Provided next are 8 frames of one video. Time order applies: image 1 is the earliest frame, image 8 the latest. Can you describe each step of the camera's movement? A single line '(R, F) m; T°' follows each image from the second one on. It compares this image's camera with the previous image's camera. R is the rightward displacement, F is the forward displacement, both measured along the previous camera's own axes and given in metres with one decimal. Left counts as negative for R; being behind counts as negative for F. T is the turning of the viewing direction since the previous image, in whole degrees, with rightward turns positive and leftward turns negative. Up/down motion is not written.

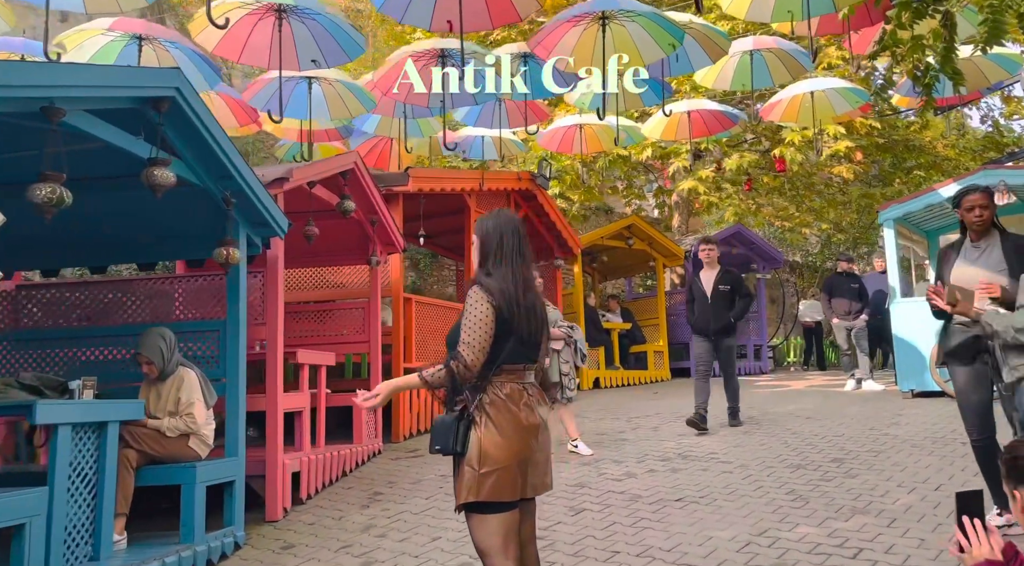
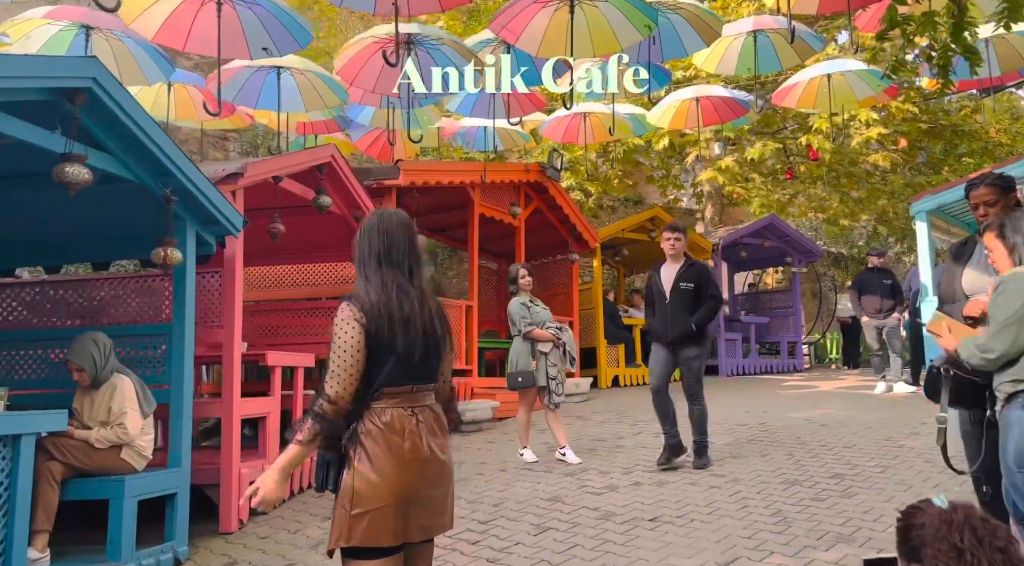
(+0.6, +0.4) m; -4°
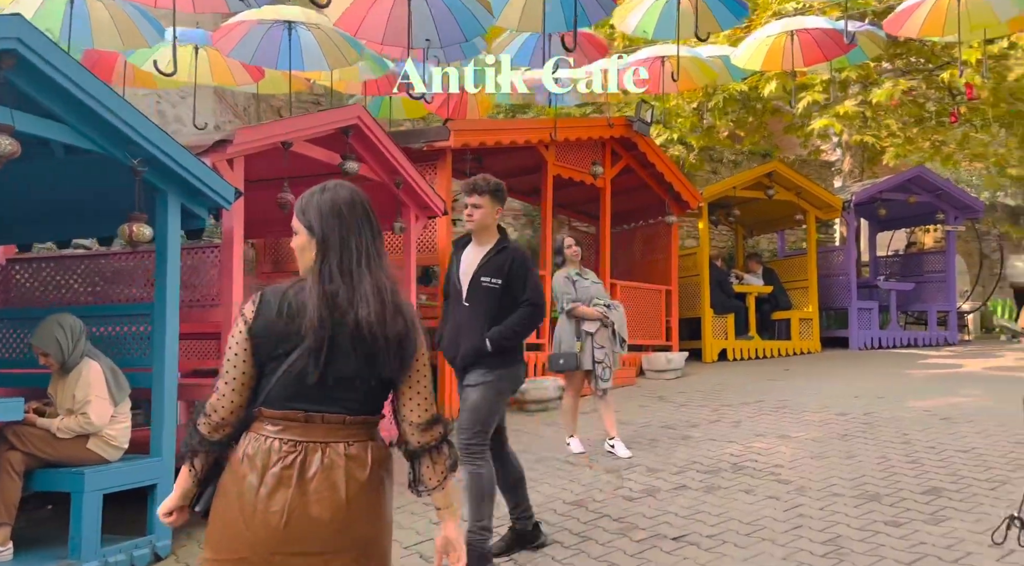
(+0.9, +0.8) m; -11°
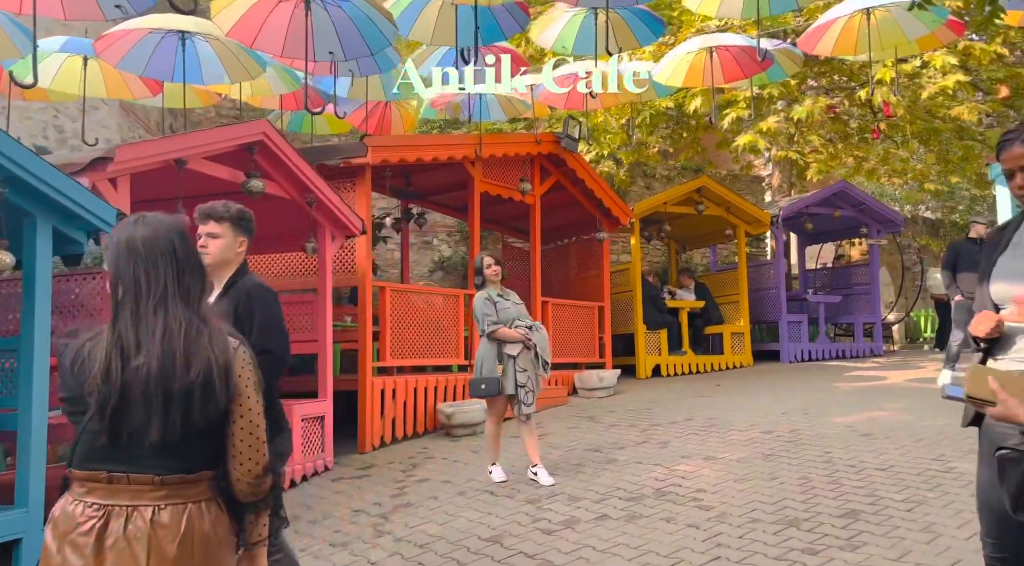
(+0.2, +0.2) m; +4°
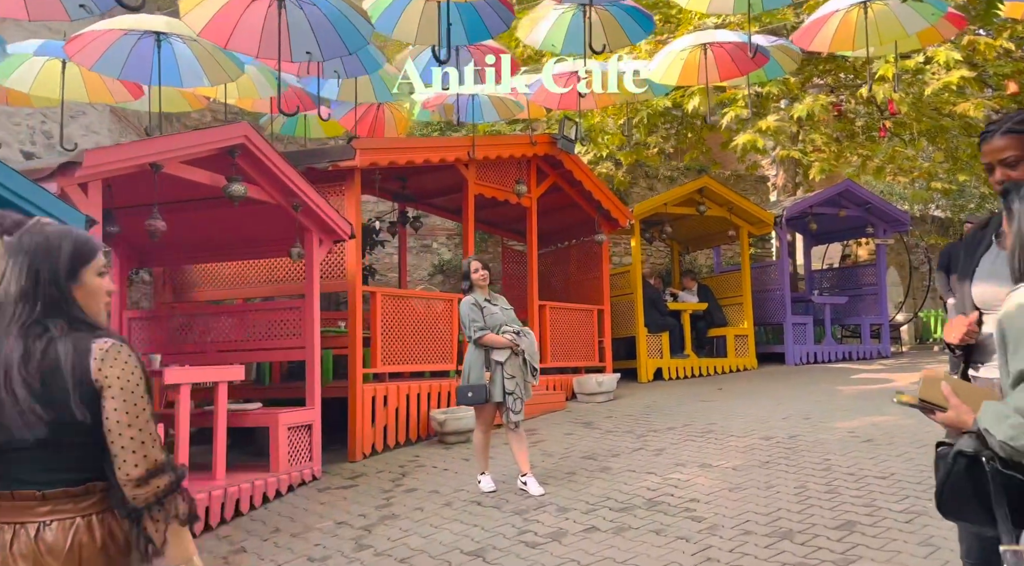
(+0.2, +0.2) m; -1°
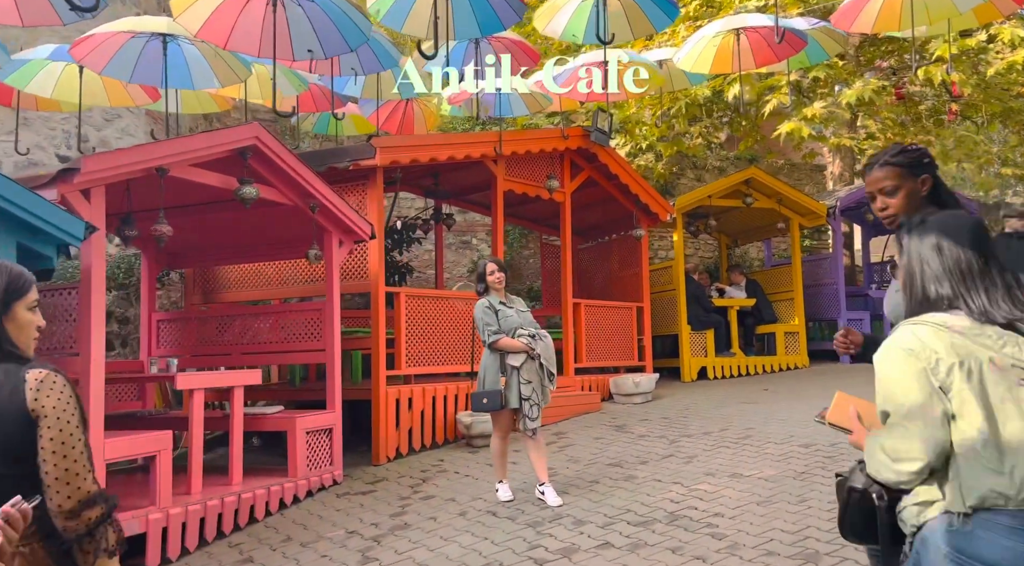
(+0.3, +0.2) m; -4°
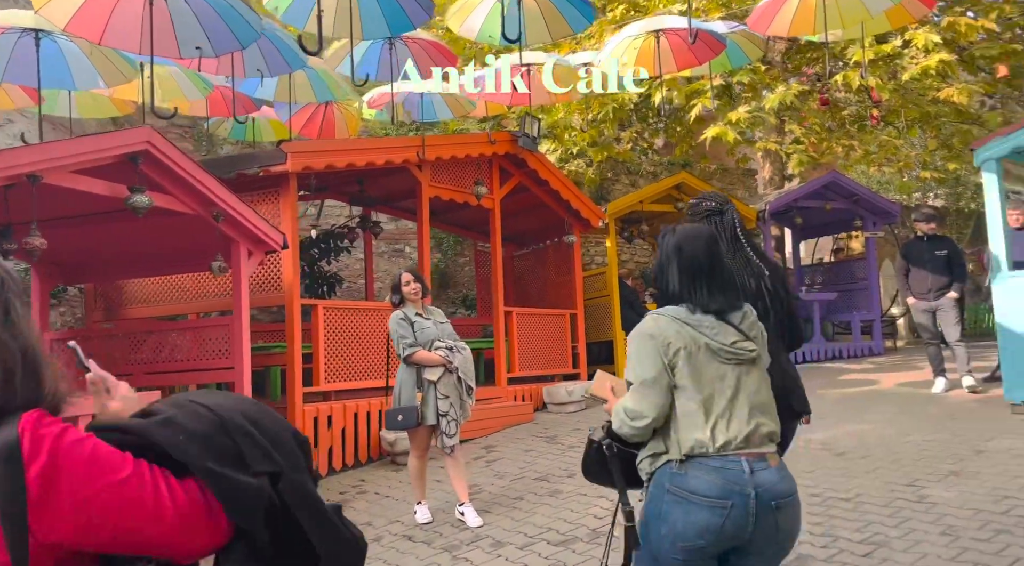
(+0.2, +0.2) m; +4°
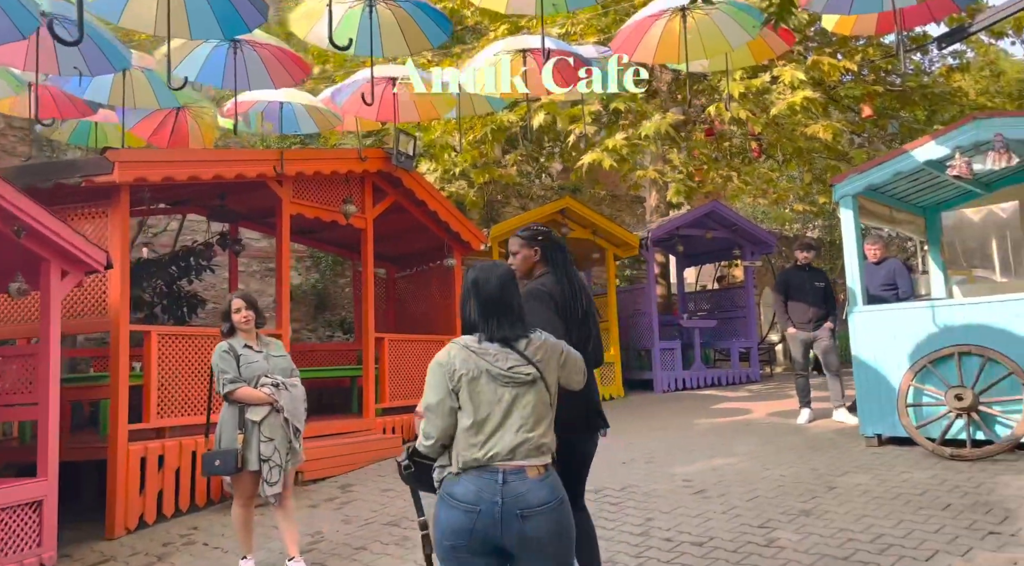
(+0.4, +0.4) m; +7°
